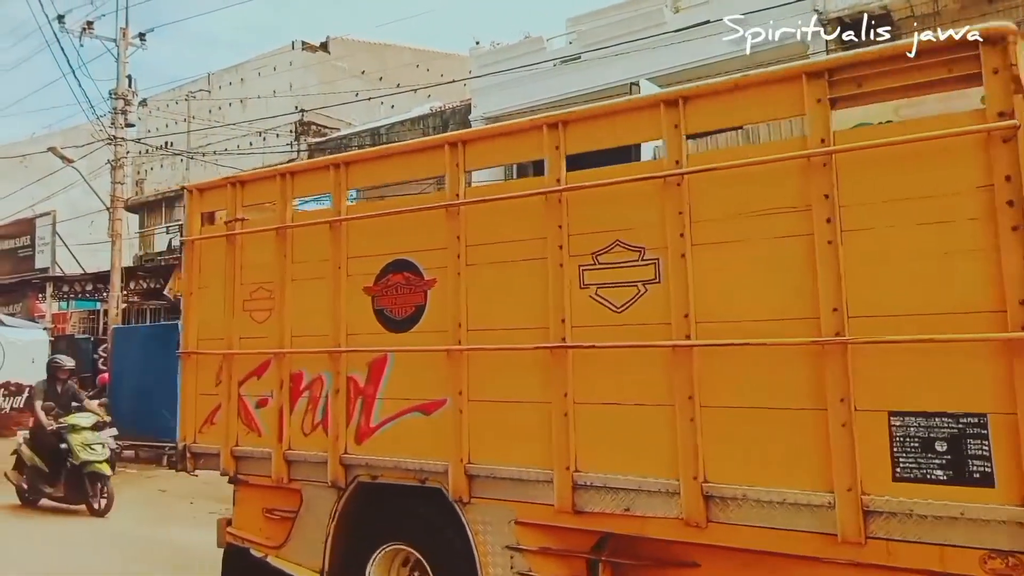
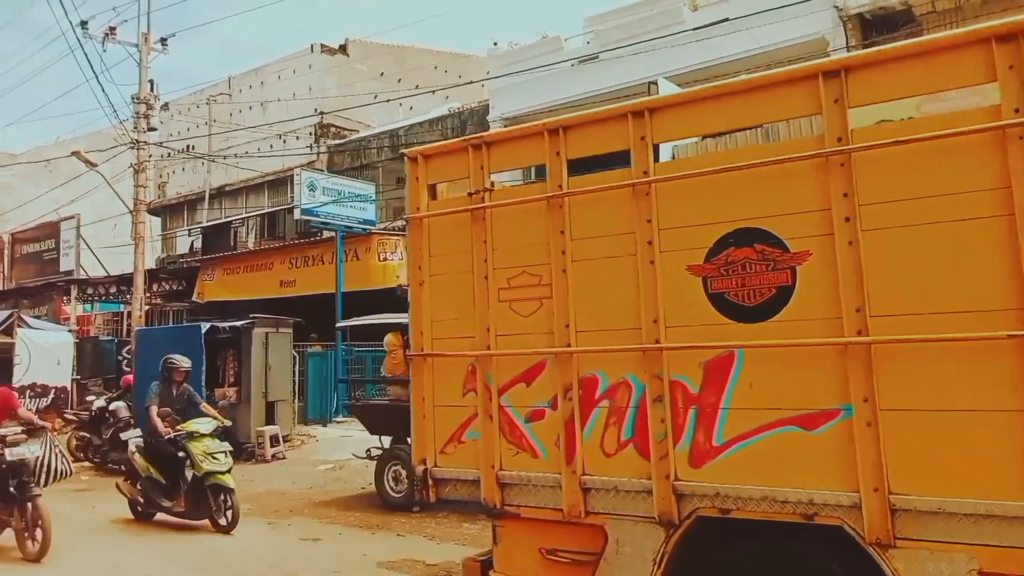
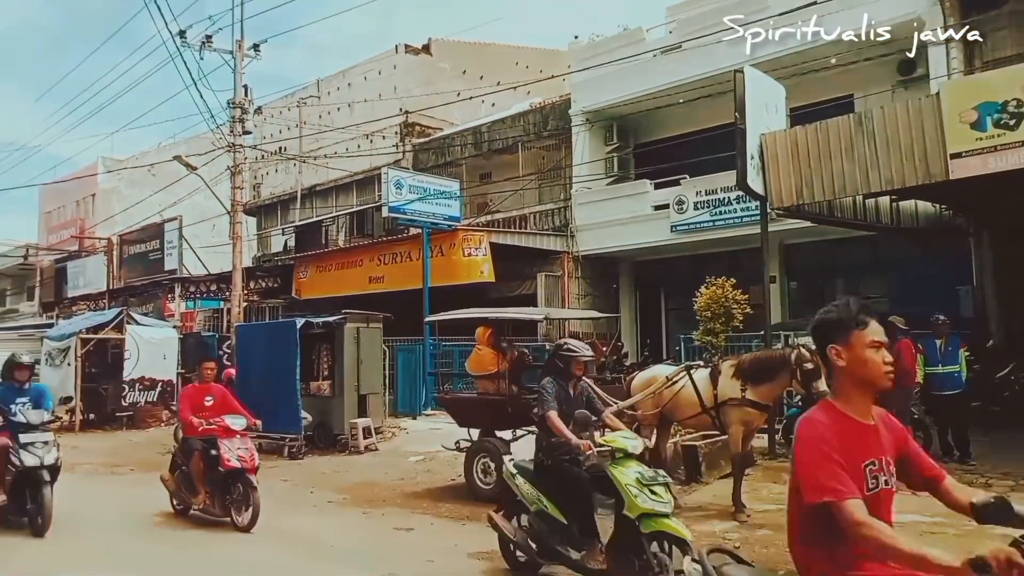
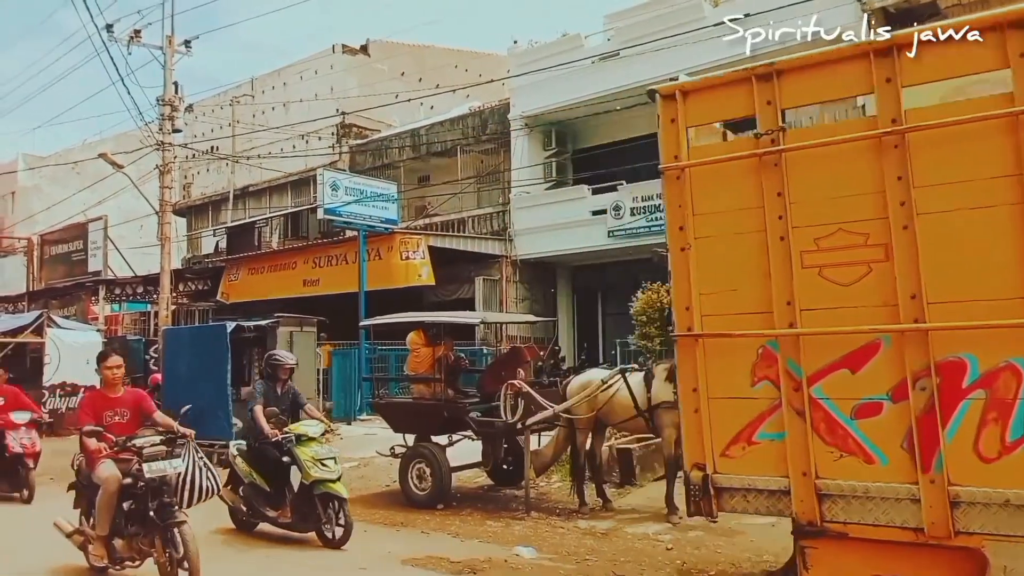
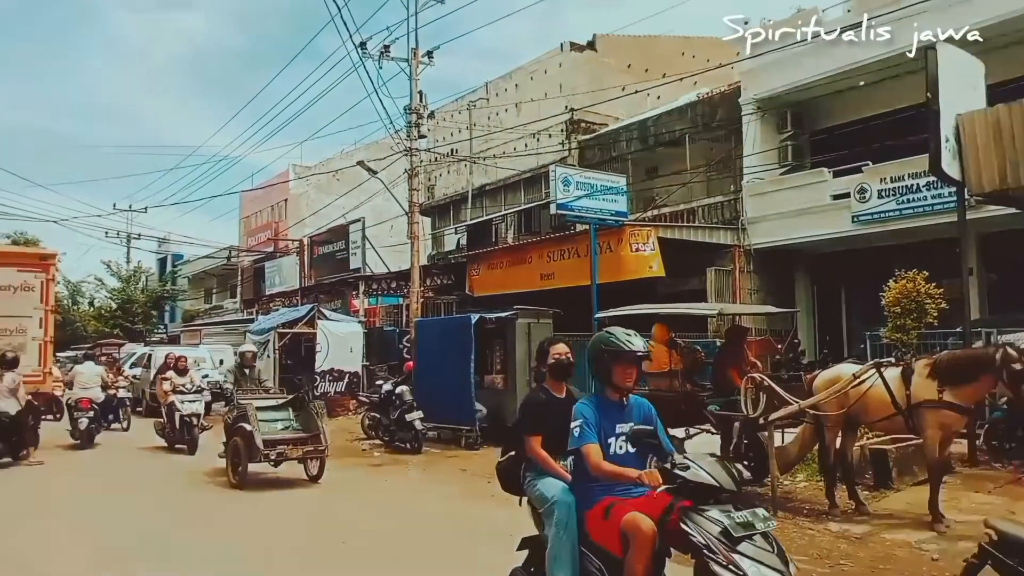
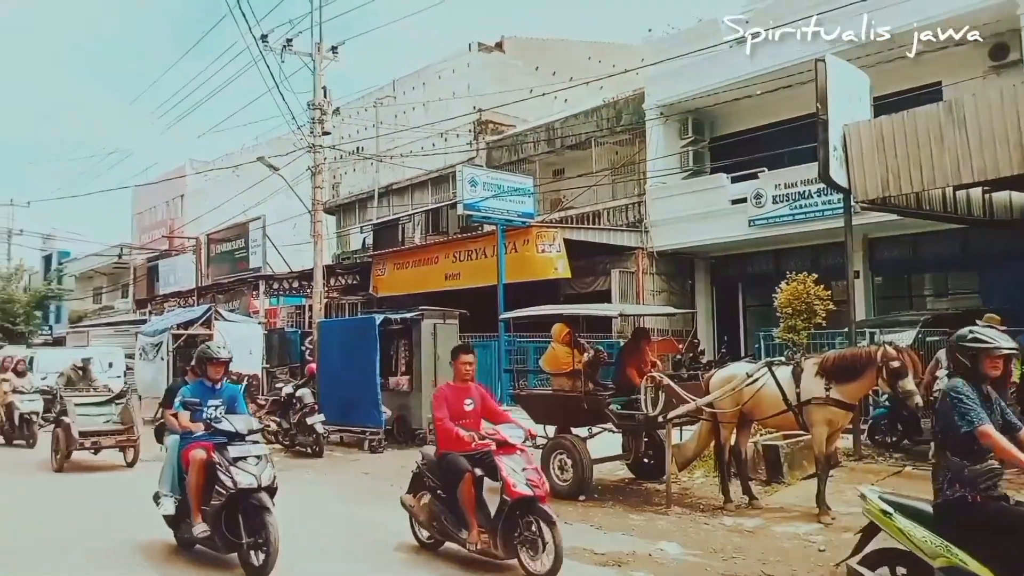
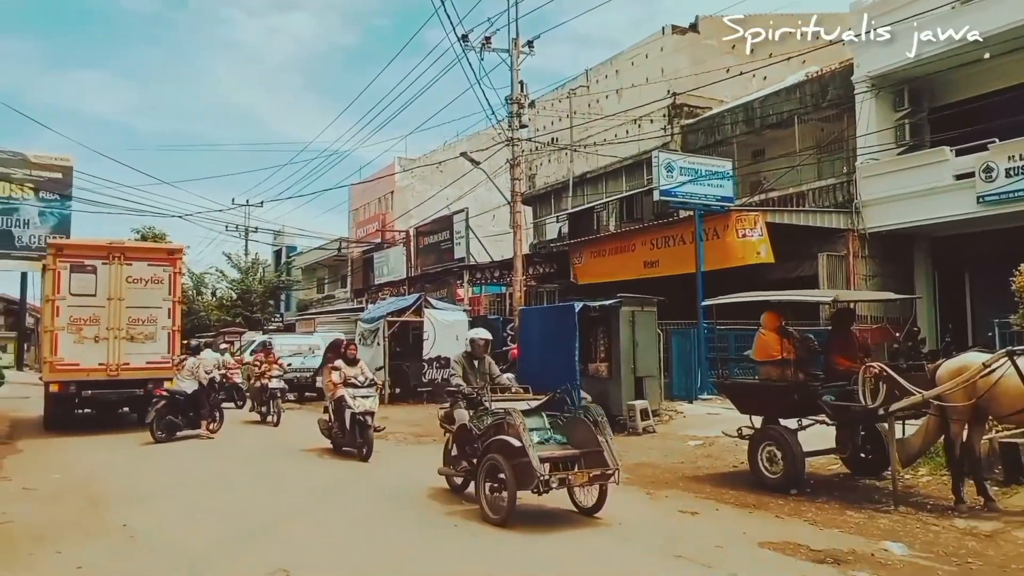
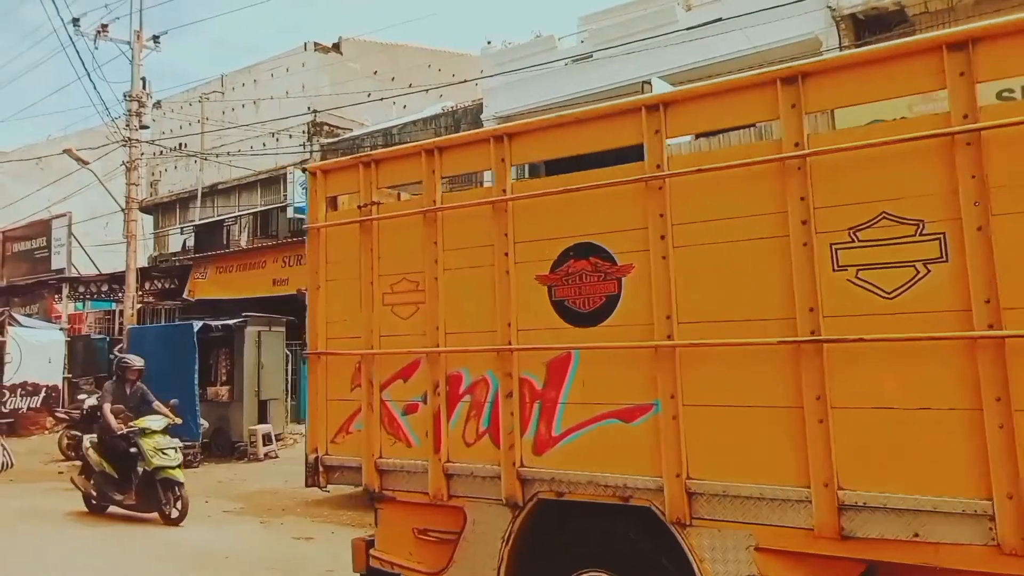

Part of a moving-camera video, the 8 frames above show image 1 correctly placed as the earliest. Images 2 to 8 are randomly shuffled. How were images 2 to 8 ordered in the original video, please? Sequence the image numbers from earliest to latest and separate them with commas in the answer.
8, 2, 4, 3, 6, 5, 7
